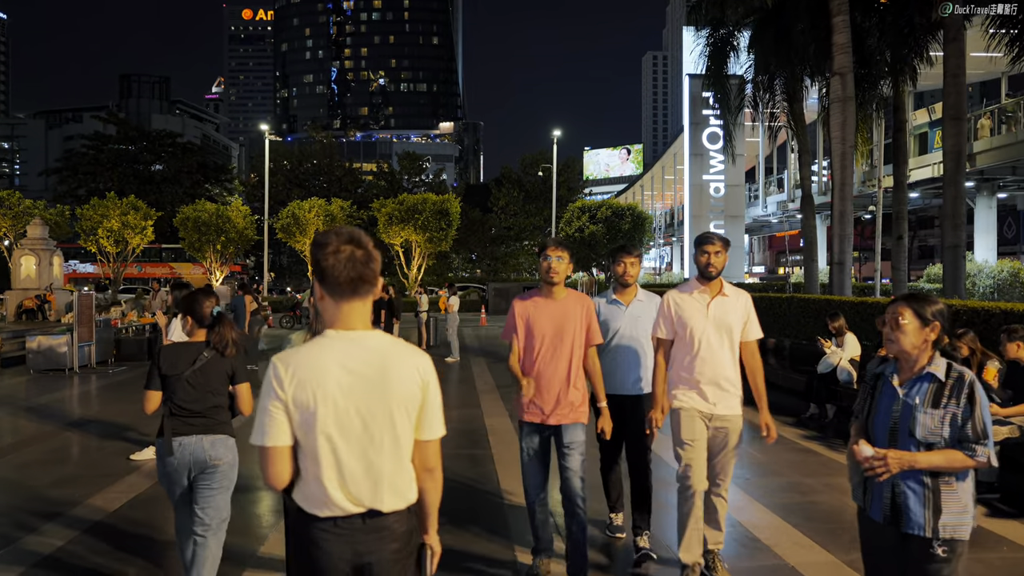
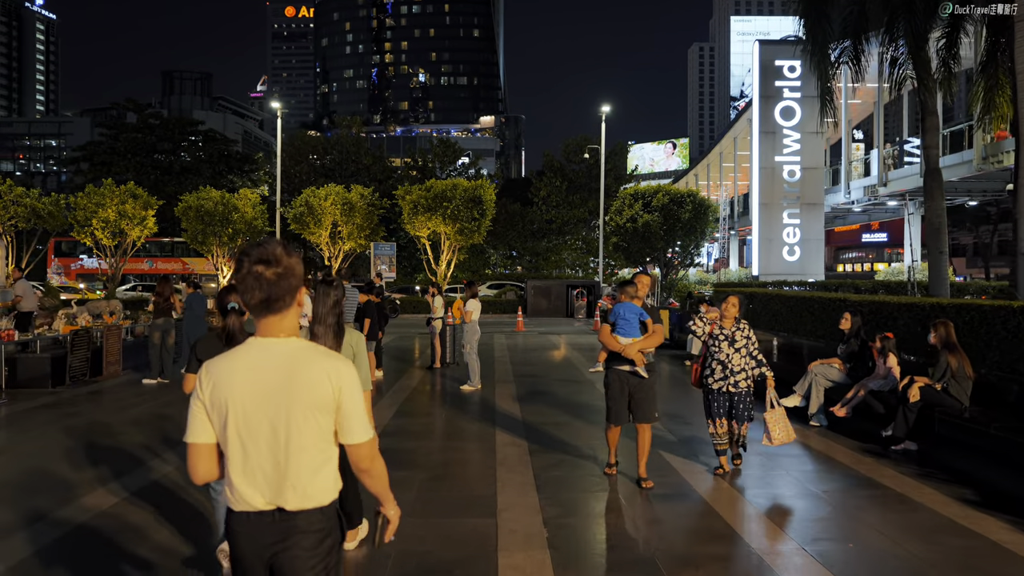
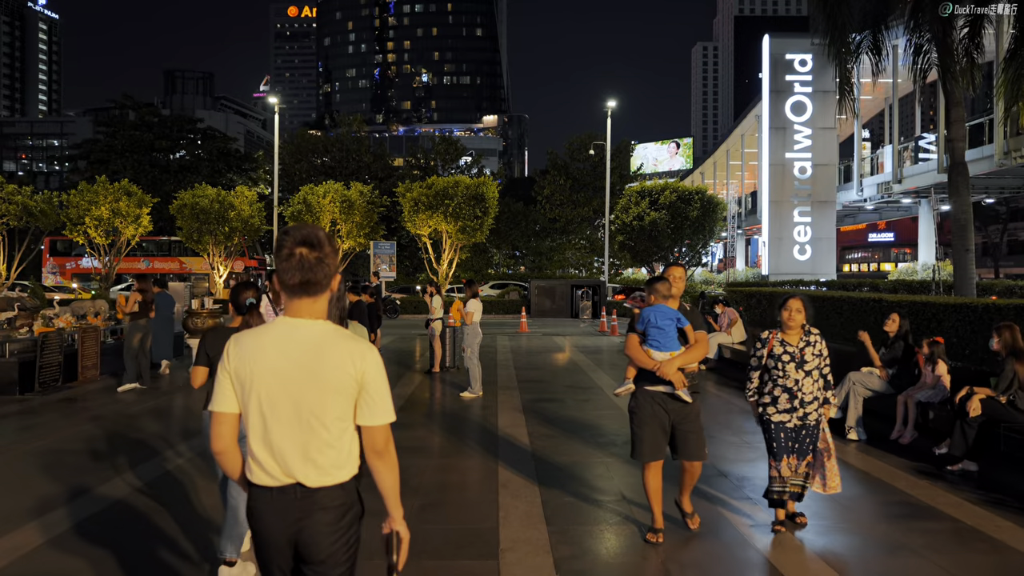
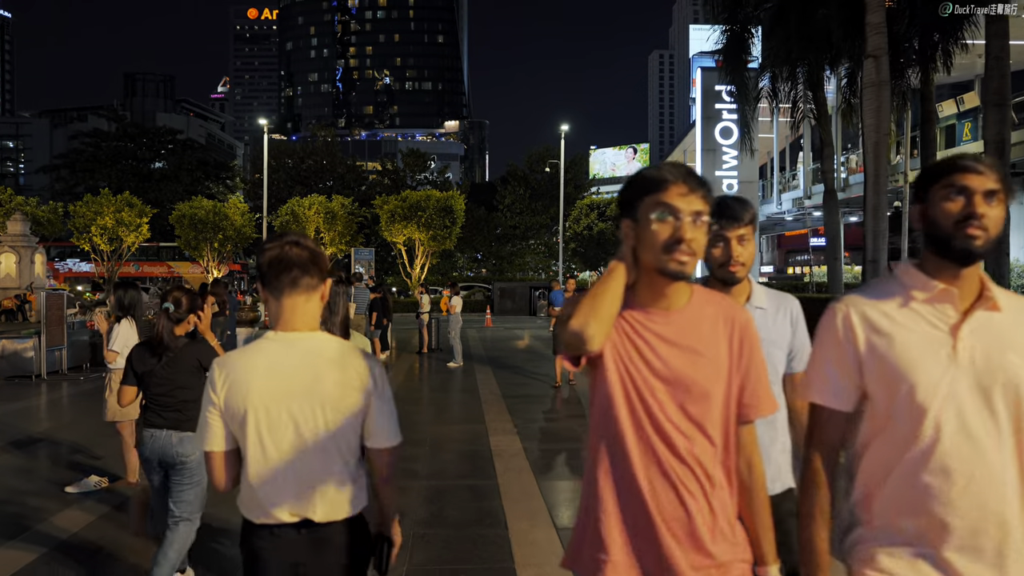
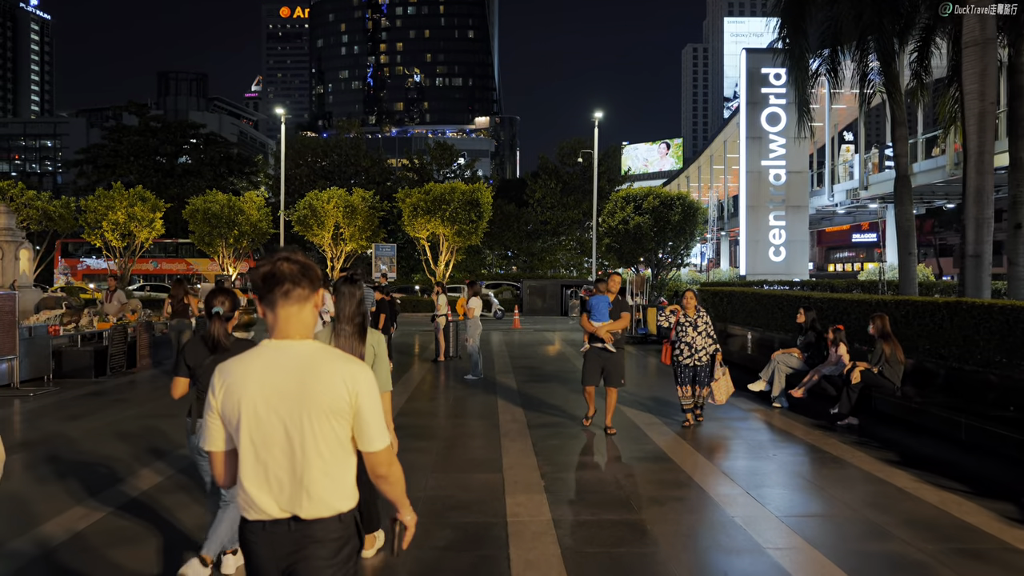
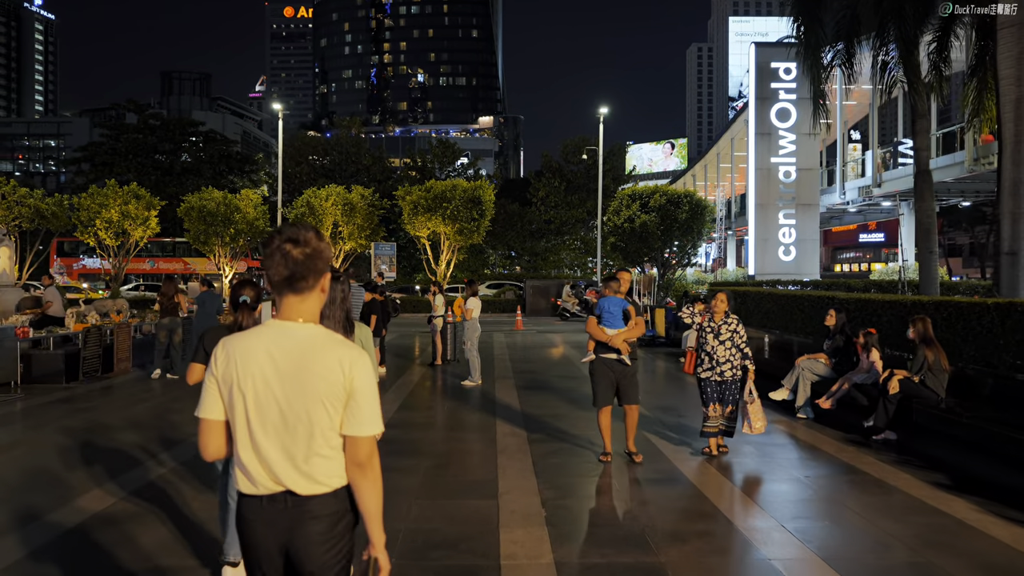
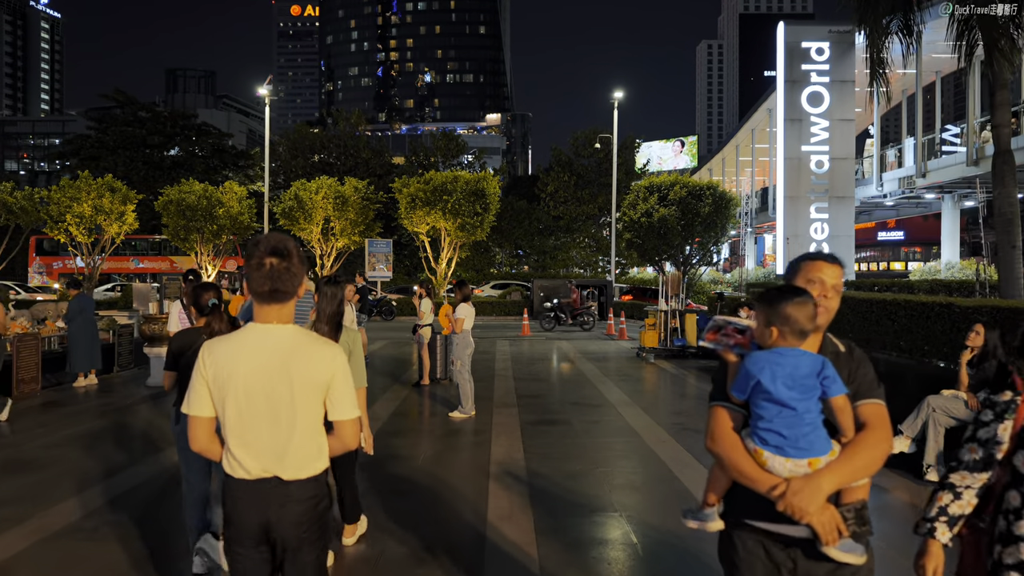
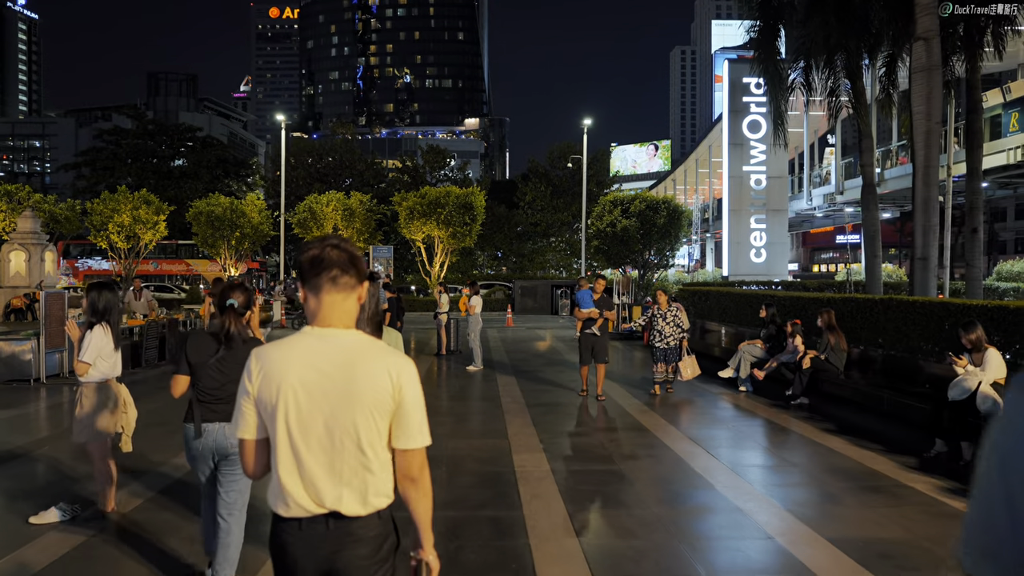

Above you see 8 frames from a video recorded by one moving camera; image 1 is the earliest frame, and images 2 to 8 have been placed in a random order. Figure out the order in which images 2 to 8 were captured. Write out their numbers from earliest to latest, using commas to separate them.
4, 8, 5, 6, 2, 3, 7
